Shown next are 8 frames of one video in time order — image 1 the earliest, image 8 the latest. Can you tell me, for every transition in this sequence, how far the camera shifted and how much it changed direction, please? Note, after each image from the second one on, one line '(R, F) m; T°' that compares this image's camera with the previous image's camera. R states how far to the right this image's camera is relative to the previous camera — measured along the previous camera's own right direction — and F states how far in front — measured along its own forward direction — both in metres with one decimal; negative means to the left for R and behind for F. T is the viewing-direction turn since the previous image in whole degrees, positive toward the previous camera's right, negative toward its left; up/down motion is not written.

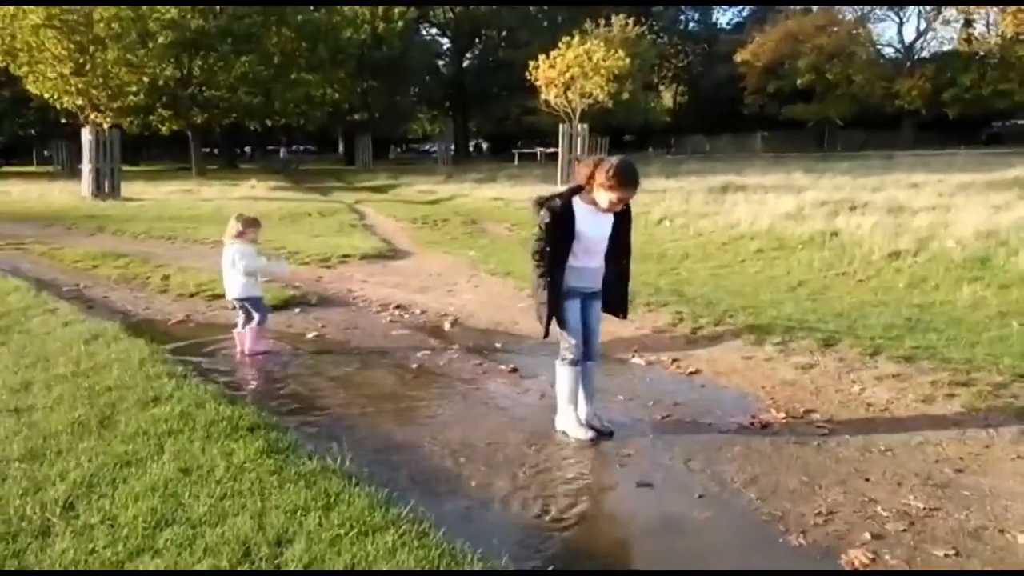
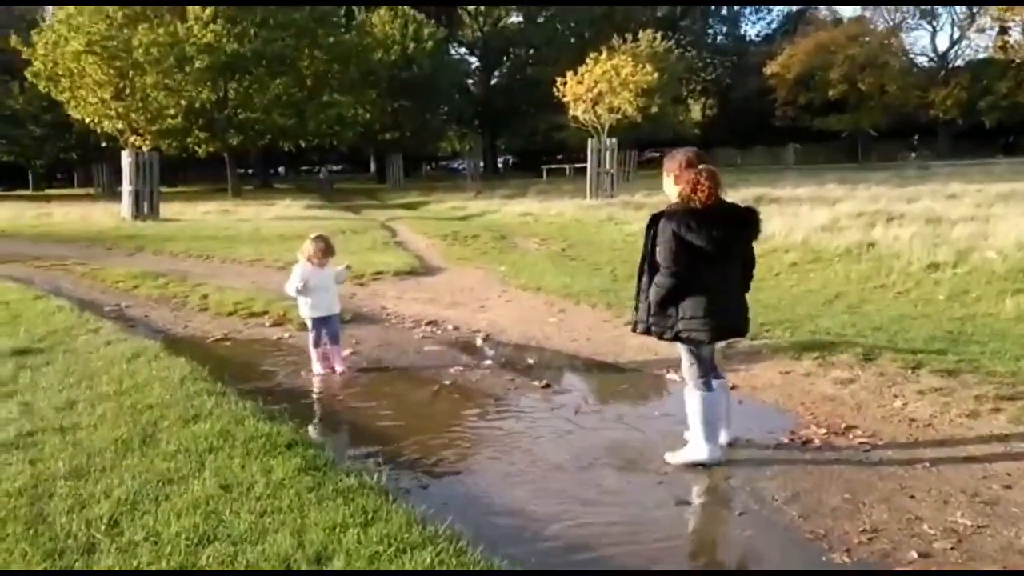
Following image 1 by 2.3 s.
(0.0, 0.0) m; -2°
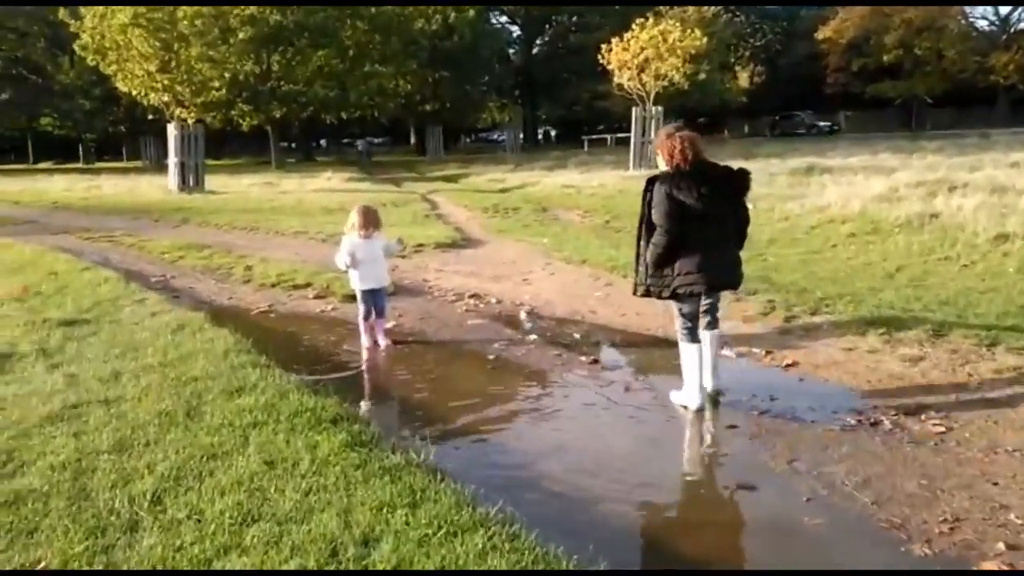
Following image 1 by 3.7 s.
(-0.1, +0.3) m; -3°
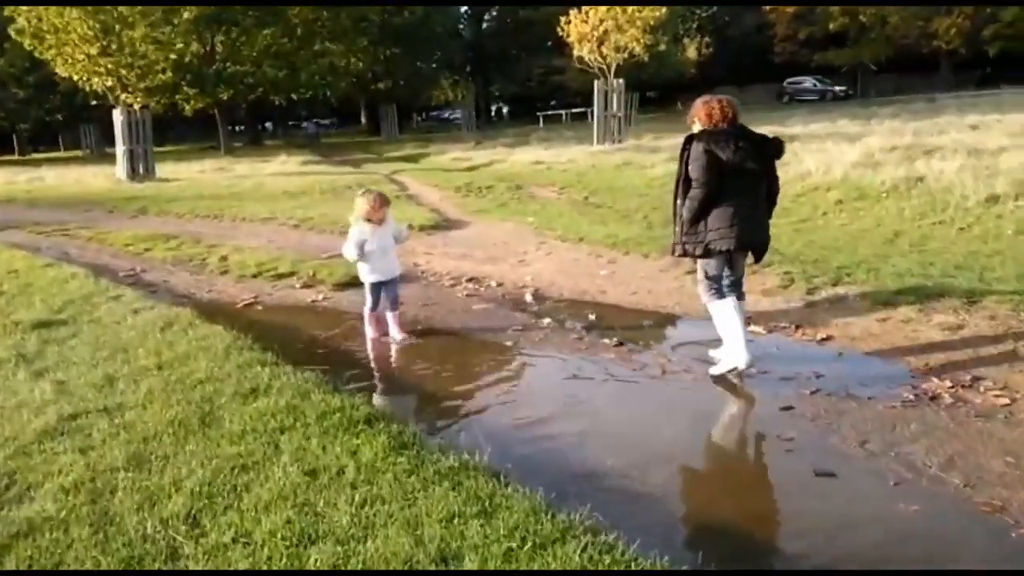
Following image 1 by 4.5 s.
(-0.6, +0.4) m; +3°
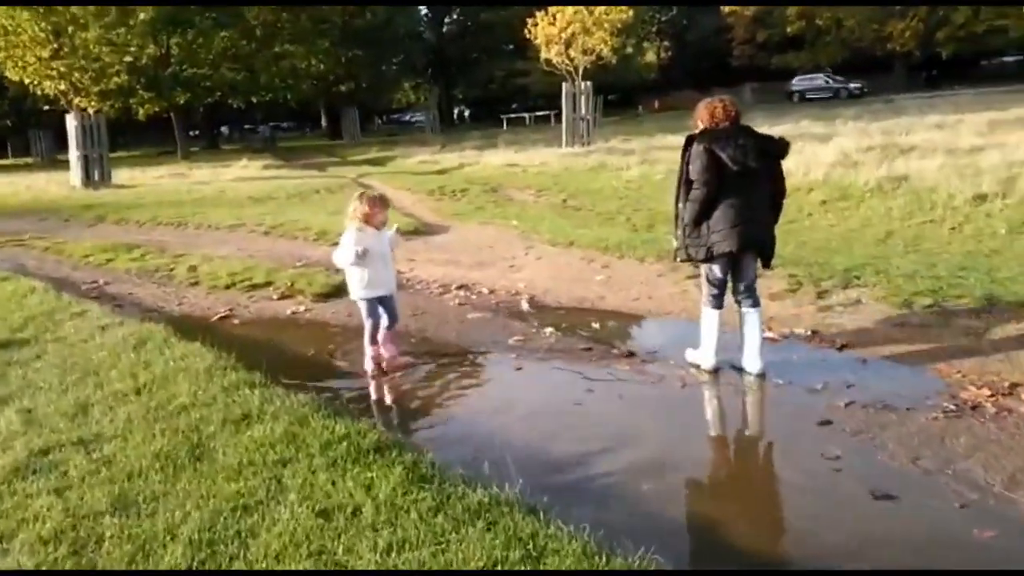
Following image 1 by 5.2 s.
(-0.4, +0.4) m; +3°
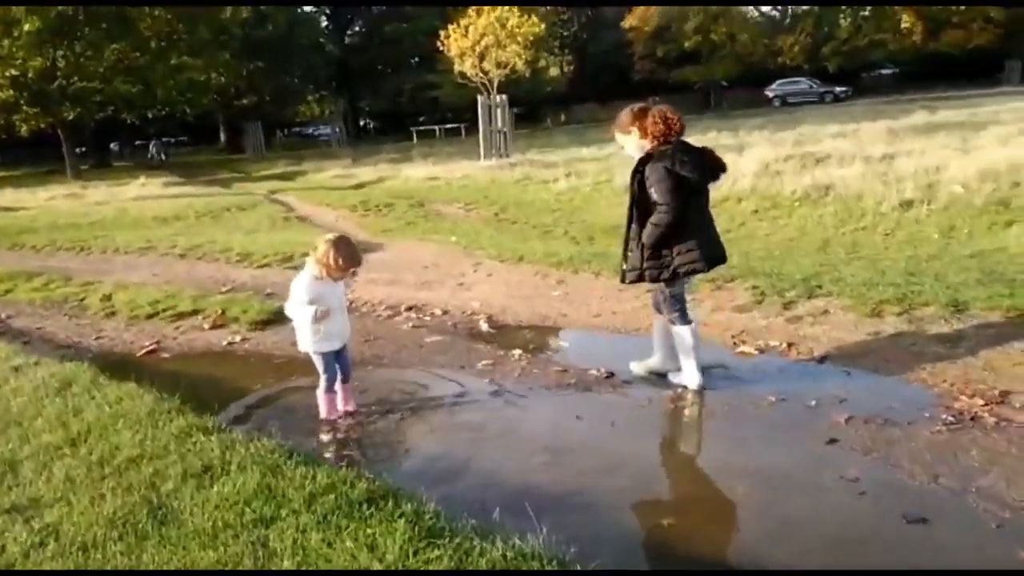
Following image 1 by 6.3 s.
(-0.5, +0.4) m; +7°
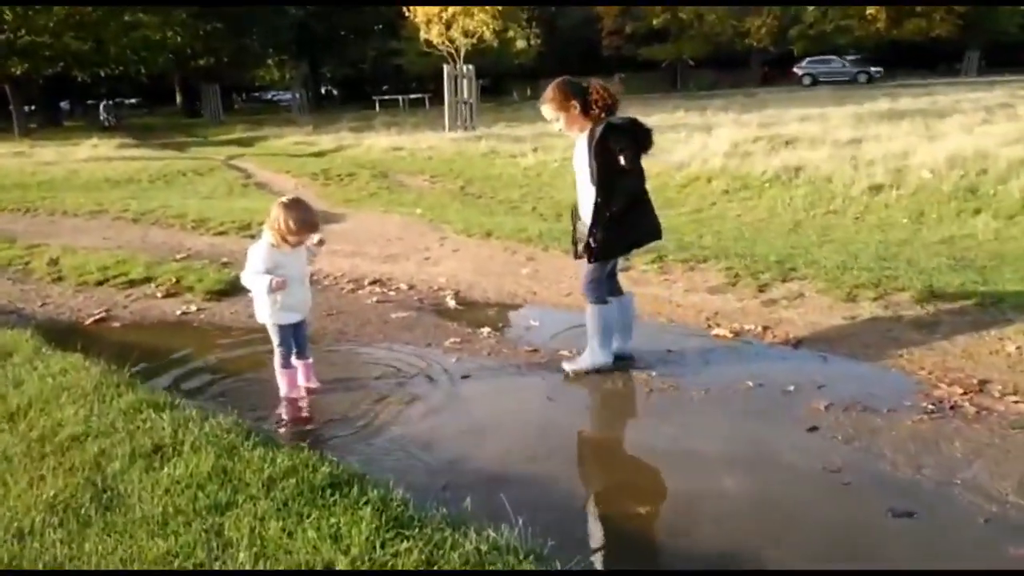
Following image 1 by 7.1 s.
(-0.1, +0.3) m; +3°
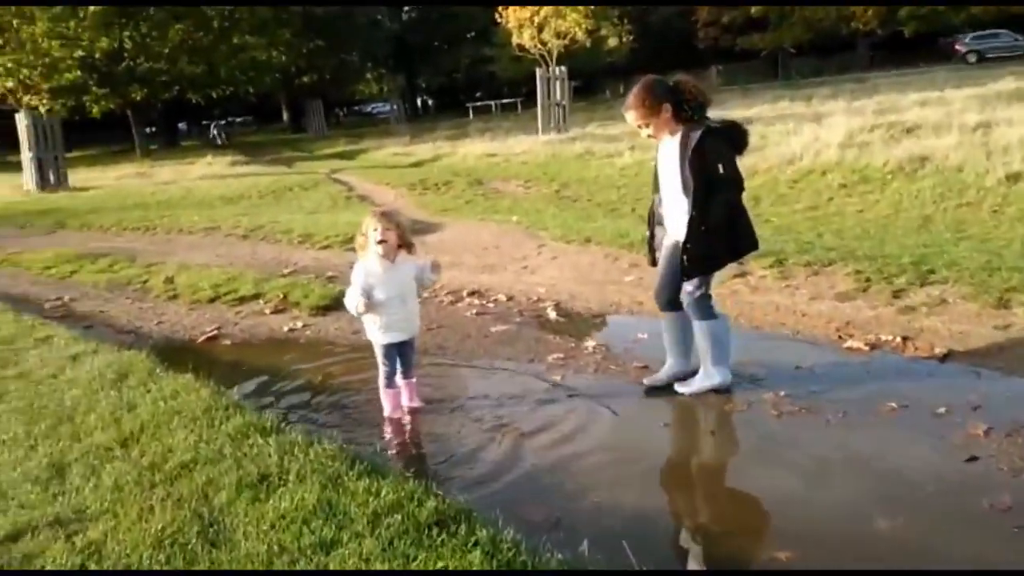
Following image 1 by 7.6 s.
(-0.1, +0.3) m; -7°
